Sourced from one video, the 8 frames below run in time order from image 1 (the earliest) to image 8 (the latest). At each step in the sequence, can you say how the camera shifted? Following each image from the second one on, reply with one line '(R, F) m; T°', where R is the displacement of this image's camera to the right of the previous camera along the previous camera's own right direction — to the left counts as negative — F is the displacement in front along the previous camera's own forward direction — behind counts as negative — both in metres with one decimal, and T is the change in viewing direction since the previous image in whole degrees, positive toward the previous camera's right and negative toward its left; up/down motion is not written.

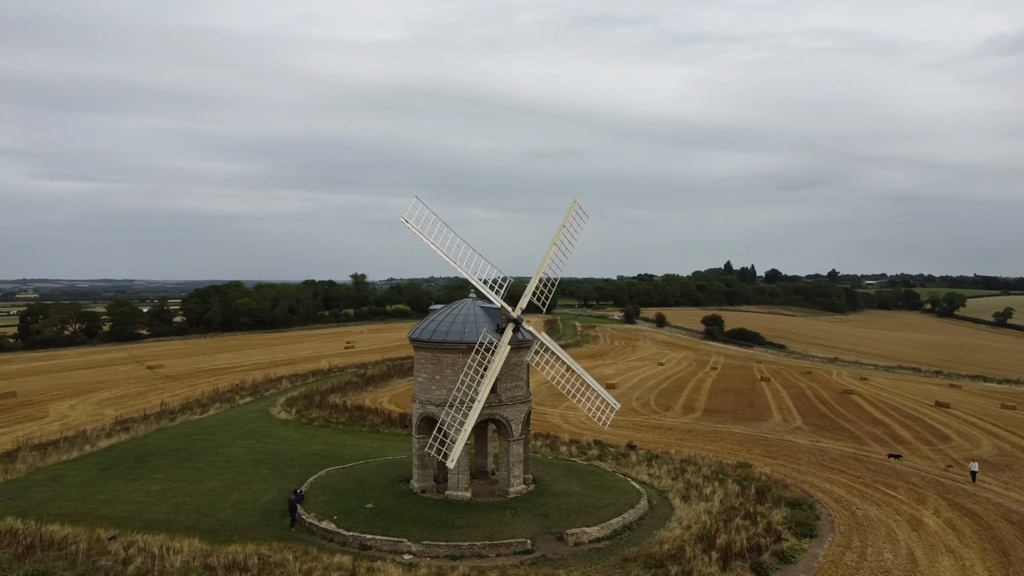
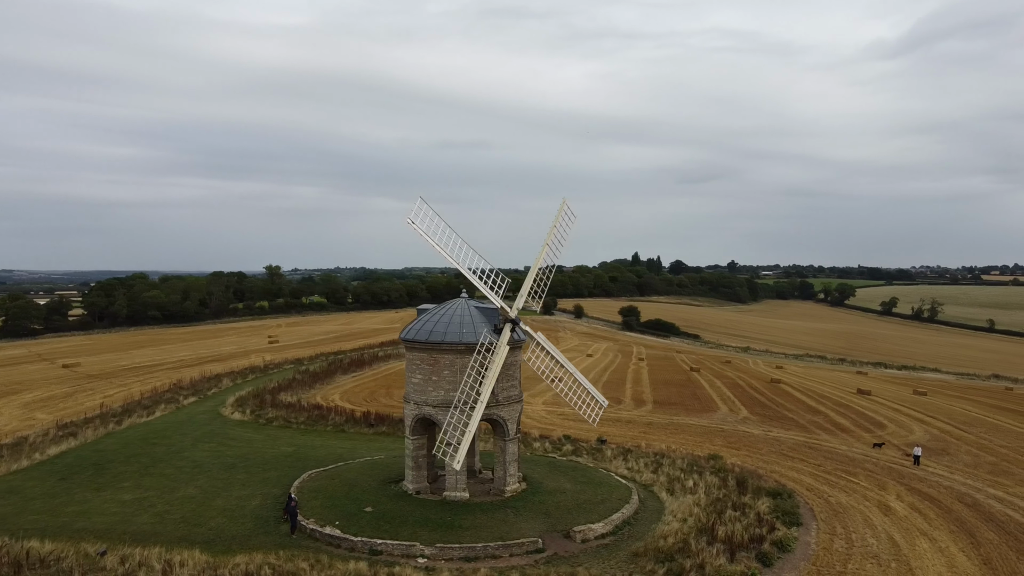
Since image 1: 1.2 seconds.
(-2.0, 0.0) m; +6°
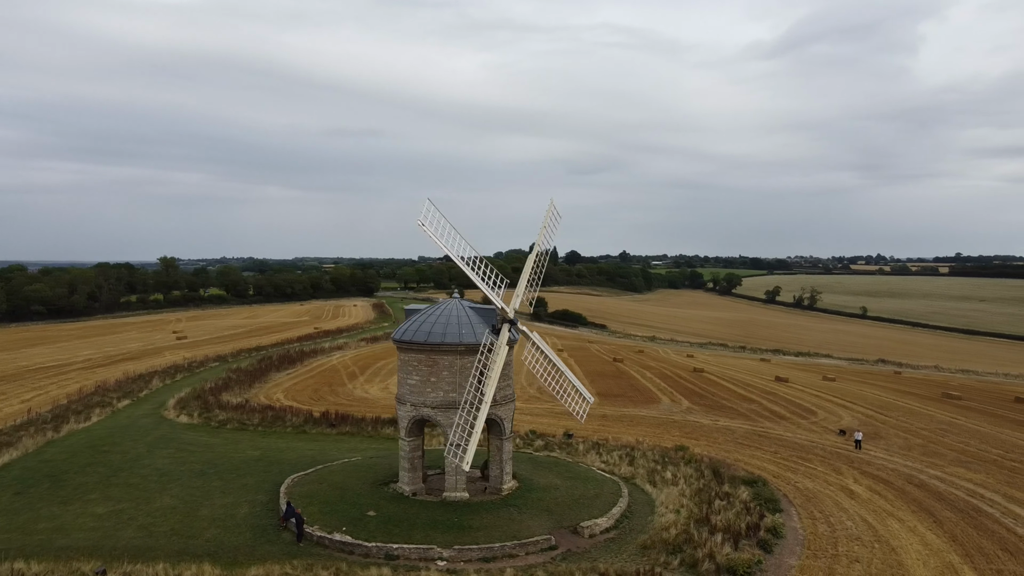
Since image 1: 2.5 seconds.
(-2.3, 0.0) m; +7°
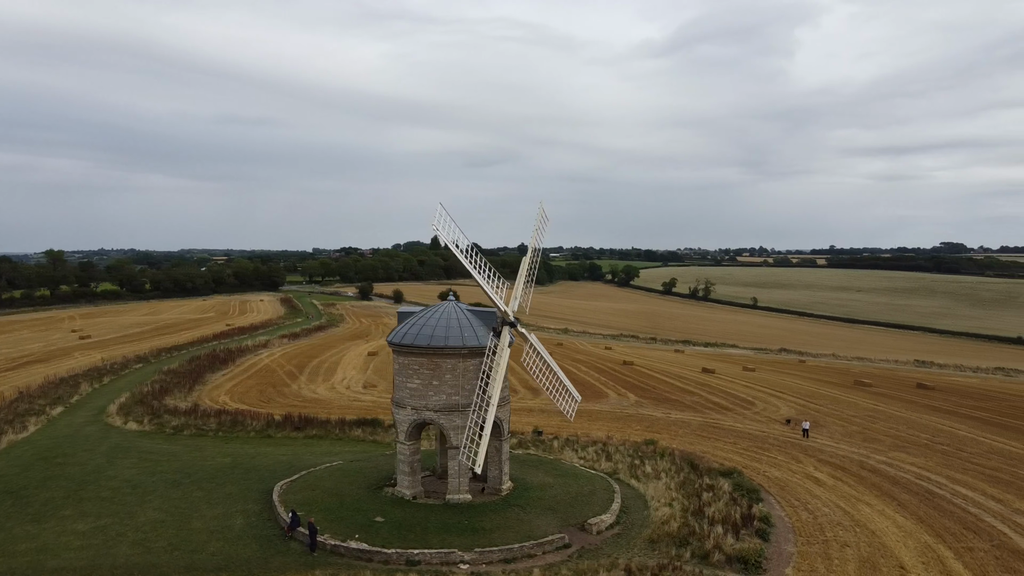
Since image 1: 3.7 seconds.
(-2.3, 0.0) m; +7°
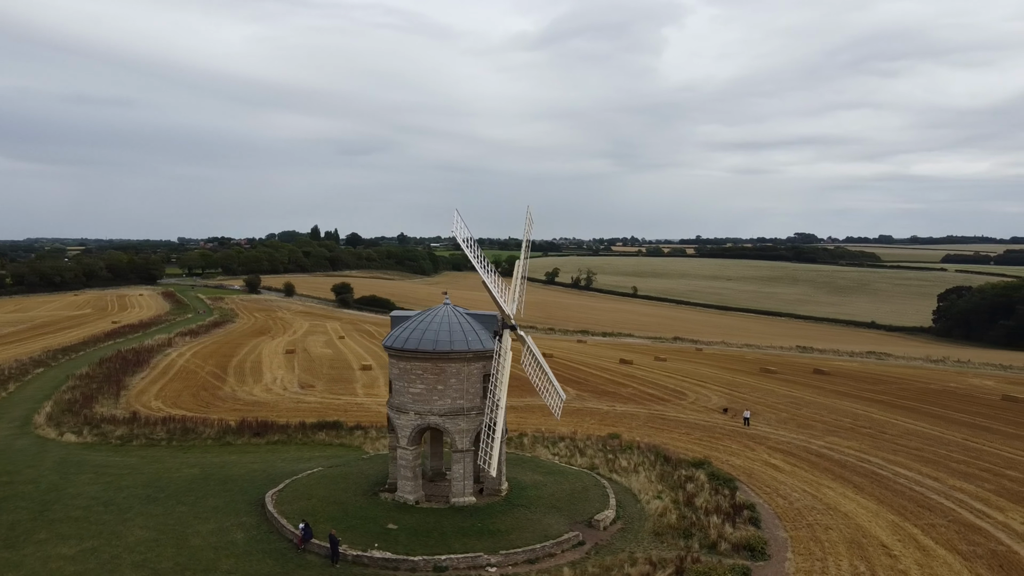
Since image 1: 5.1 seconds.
(-2.7, 0.0) m; +9°
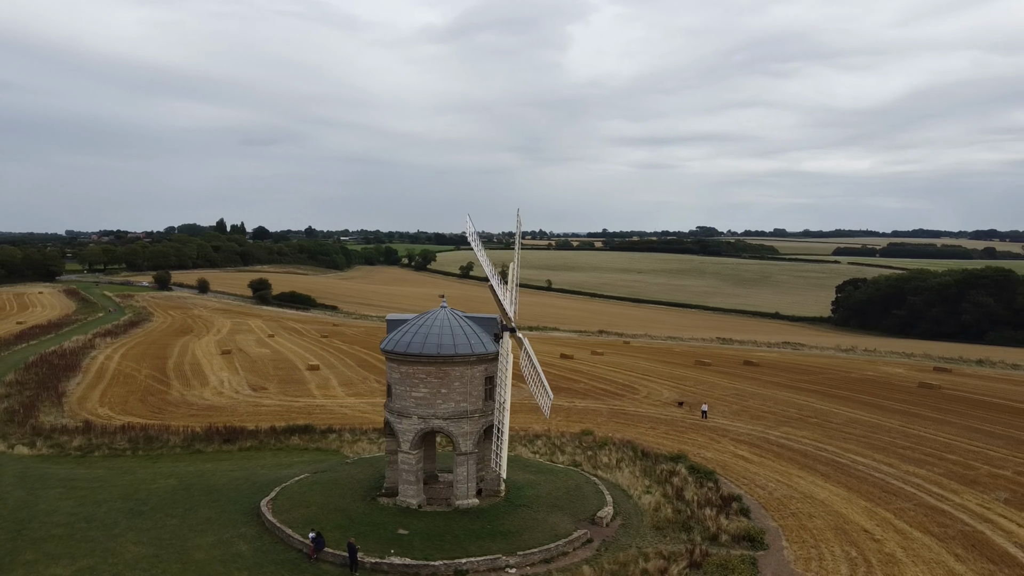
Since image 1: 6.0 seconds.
(-2.0, -0.1) m; +6°
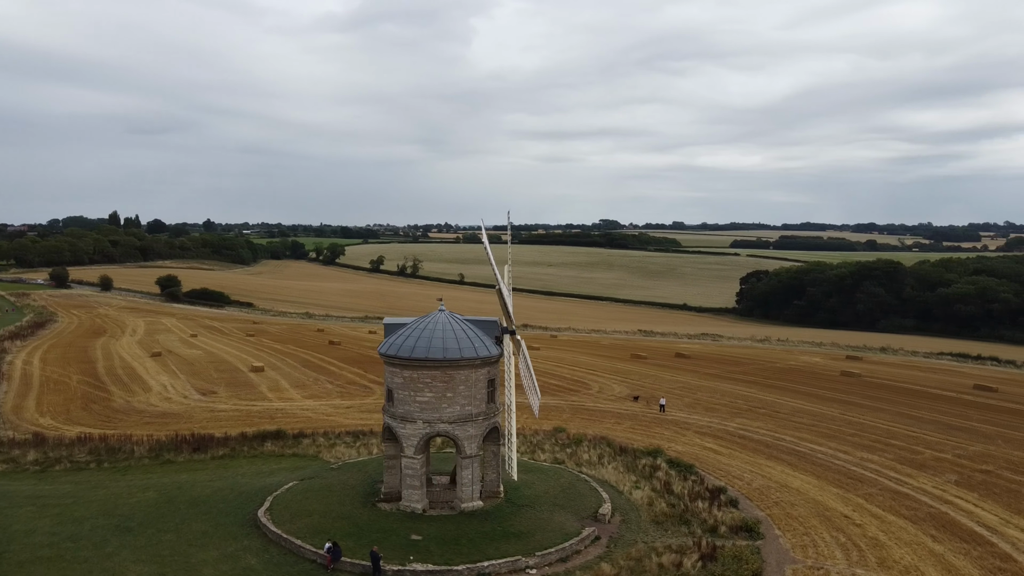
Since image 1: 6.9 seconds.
(-2.2, 0.0) m; +7°
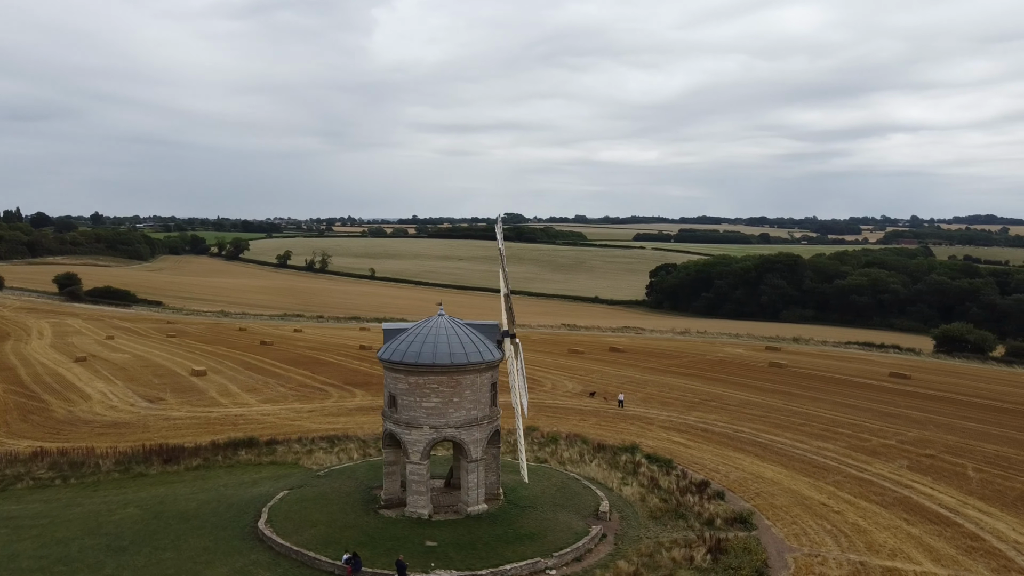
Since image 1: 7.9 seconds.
(-2.2, 0.0) m; +7°
